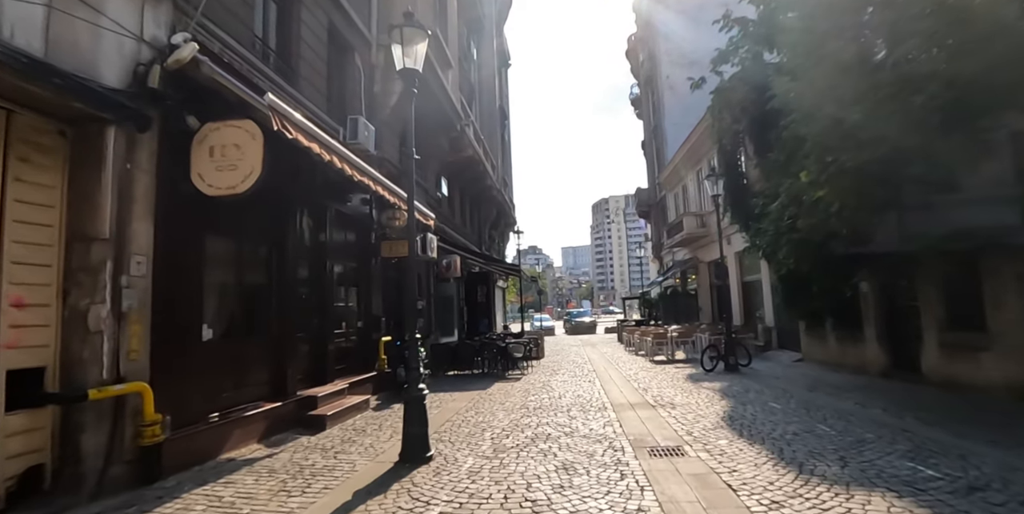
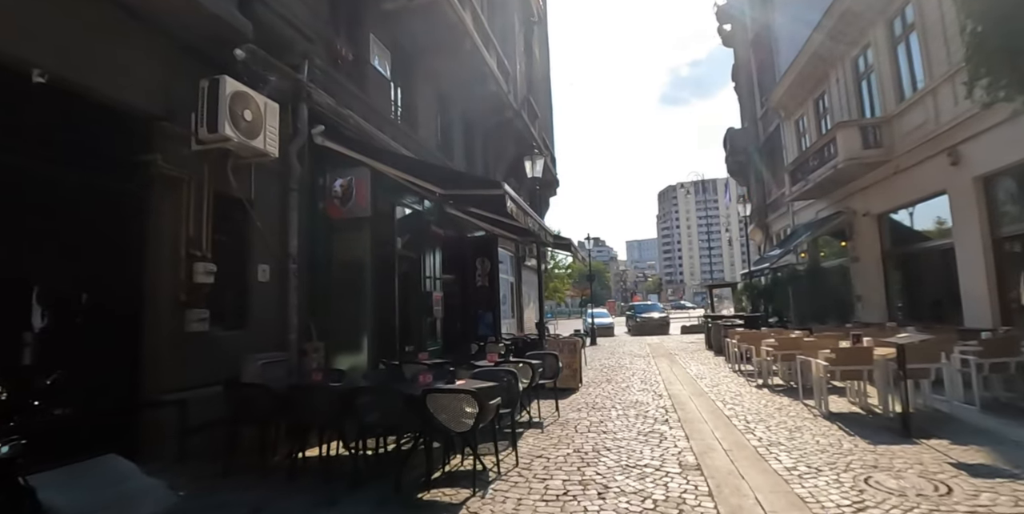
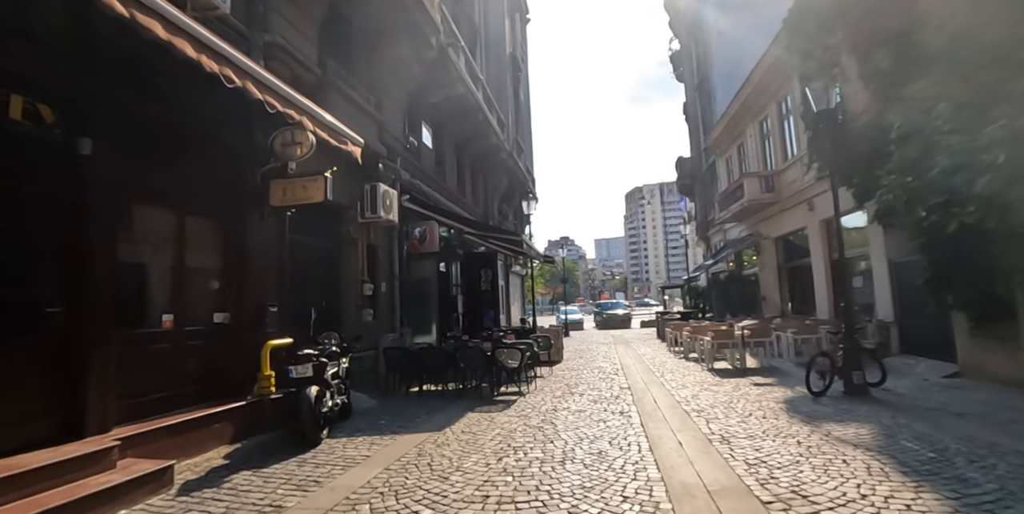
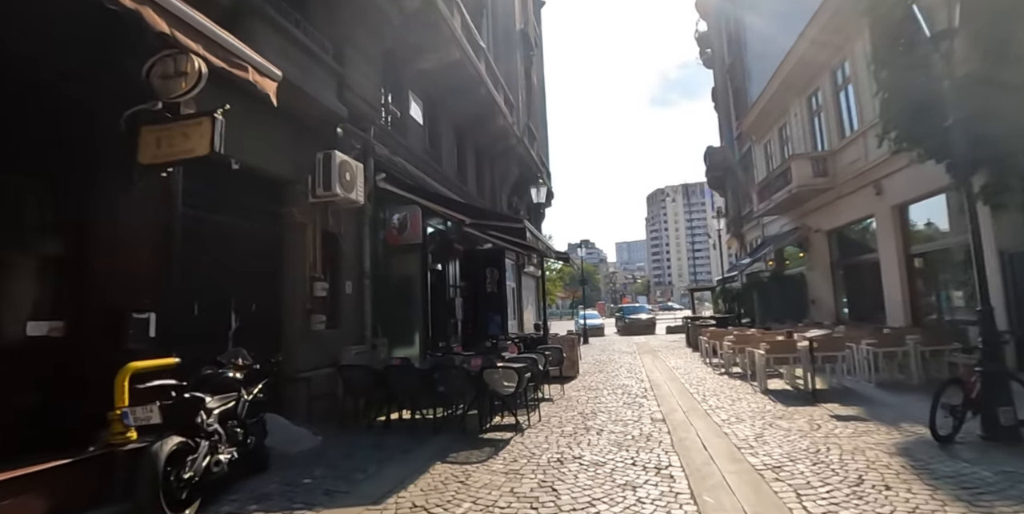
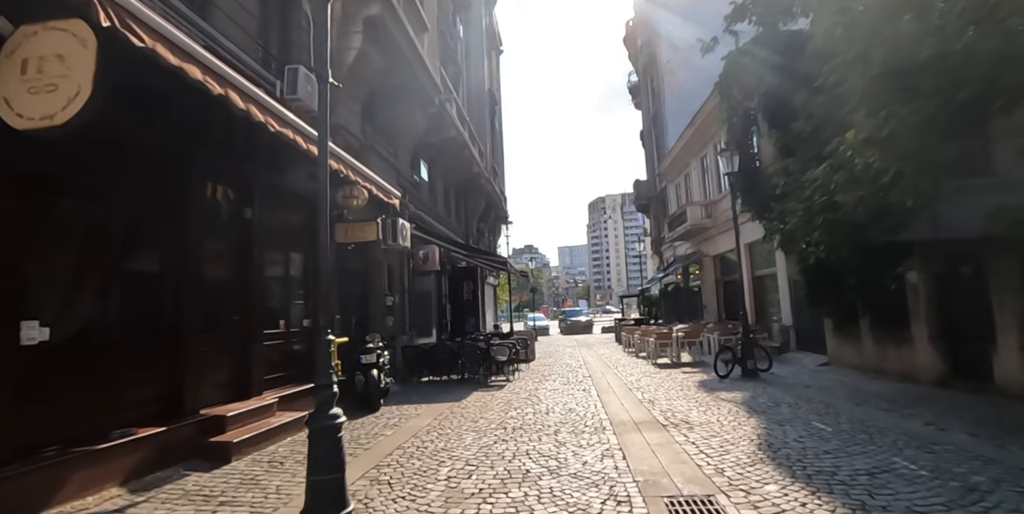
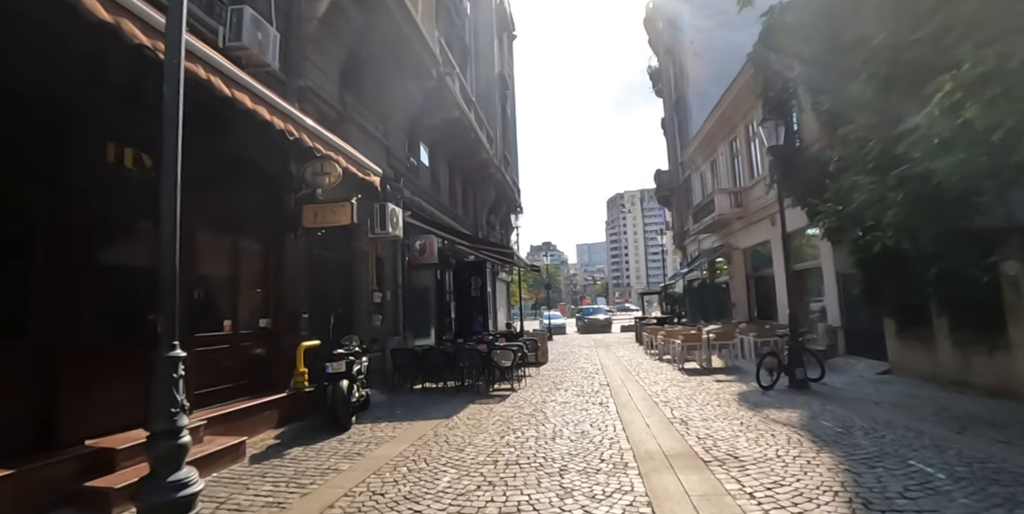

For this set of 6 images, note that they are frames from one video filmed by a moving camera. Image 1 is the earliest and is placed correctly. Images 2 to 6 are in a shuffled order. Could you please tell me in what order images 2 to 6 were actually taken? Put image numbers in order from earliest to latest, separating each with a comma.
5, 6, 3, 4, 2
